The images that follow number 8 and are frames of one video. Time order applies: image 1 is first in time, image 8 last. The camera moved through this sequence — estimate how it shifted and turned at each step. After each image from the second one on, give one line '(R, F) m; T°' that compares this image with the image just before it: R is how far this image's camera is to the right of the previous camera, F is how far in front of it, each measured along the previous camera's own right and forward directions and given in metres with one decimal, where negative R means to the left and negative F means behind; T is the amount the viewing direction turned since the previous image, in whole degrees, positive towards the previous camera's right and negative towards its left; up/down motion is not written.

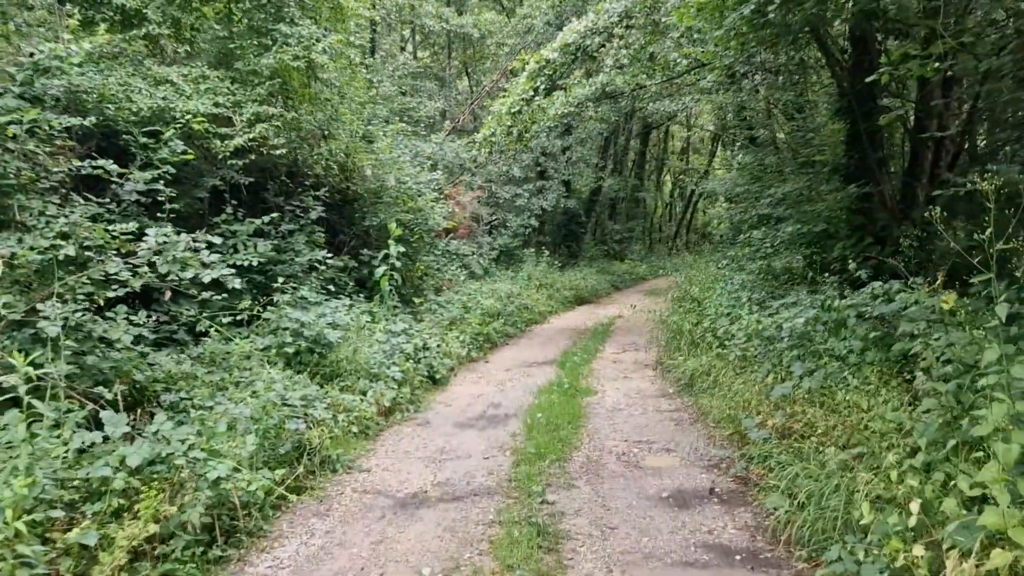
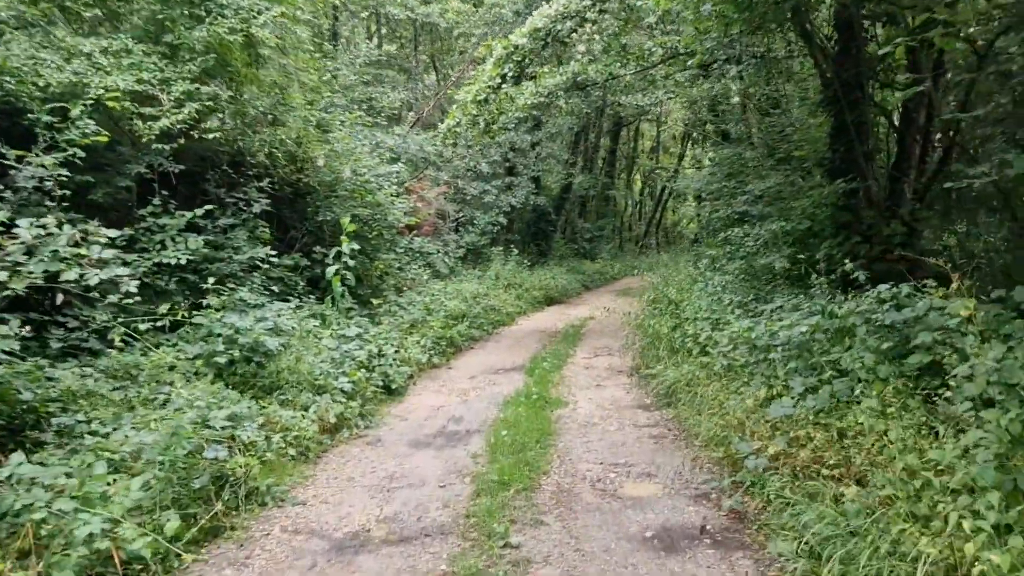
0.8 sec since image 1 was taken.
(+0.1, +0.8) m; +2°
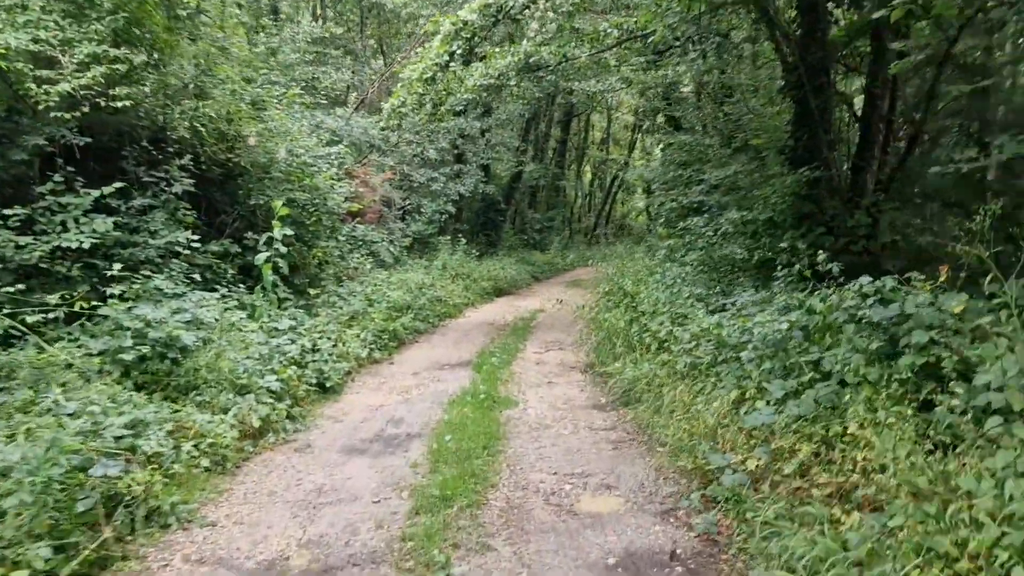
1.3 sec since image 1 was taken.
(0.0, +0.6) m; +3°
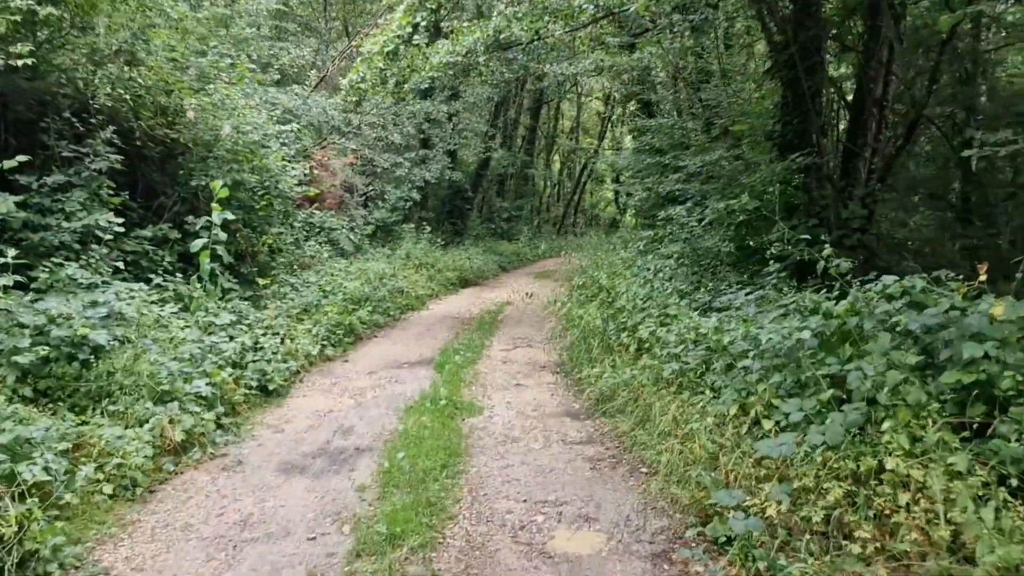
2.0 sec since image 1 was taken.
(0.0, +0.8) m; +2°
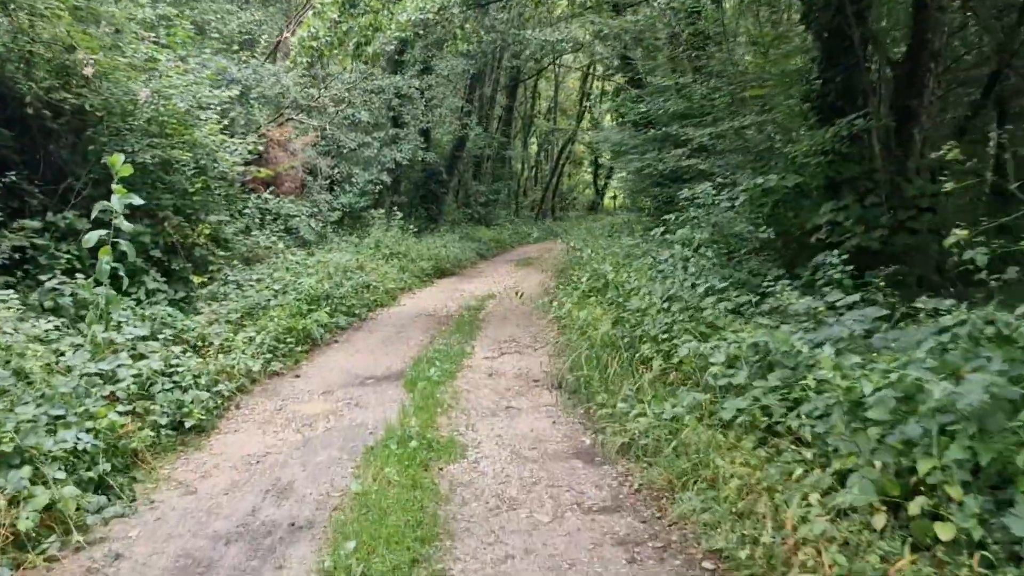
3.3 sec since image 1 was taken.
(-0.1, +1.6) m; +2°
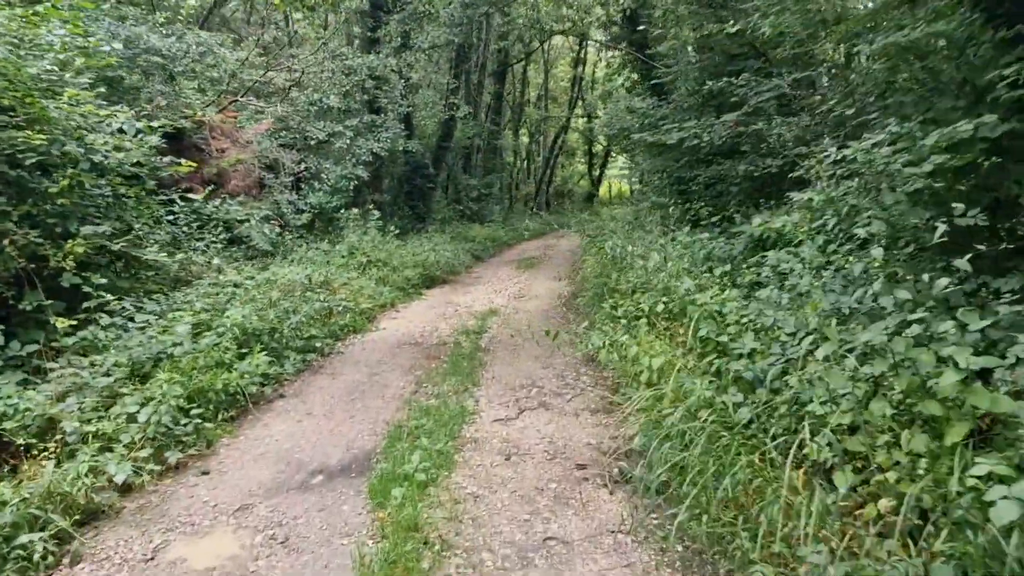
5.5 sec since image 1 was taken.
(-0.2, +2.8) m; 0°
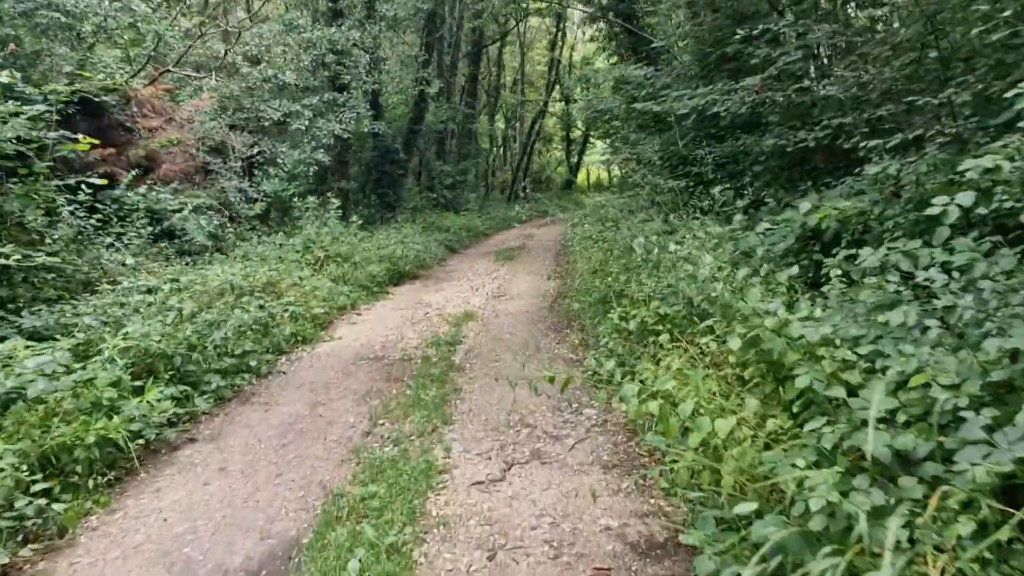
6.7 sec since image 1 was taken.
(0.0, +1.5) m; +2°
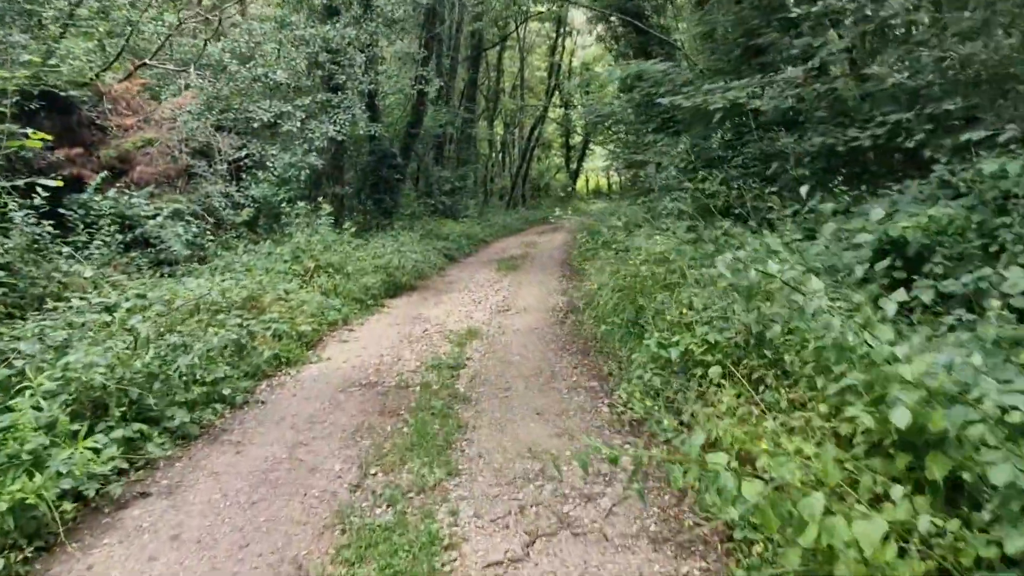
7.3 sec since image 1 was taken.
(-0.1, +0.9) m; 0°
